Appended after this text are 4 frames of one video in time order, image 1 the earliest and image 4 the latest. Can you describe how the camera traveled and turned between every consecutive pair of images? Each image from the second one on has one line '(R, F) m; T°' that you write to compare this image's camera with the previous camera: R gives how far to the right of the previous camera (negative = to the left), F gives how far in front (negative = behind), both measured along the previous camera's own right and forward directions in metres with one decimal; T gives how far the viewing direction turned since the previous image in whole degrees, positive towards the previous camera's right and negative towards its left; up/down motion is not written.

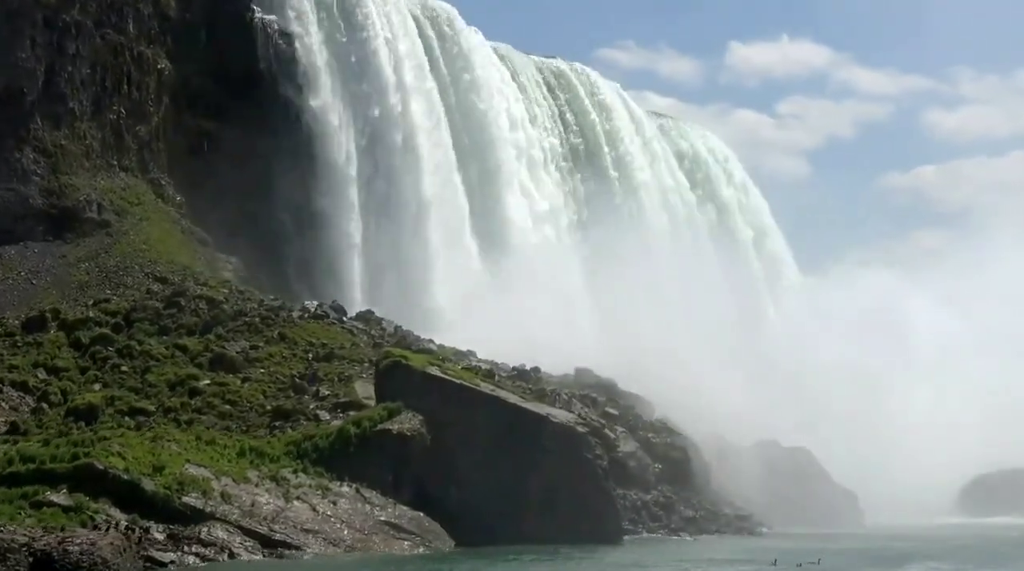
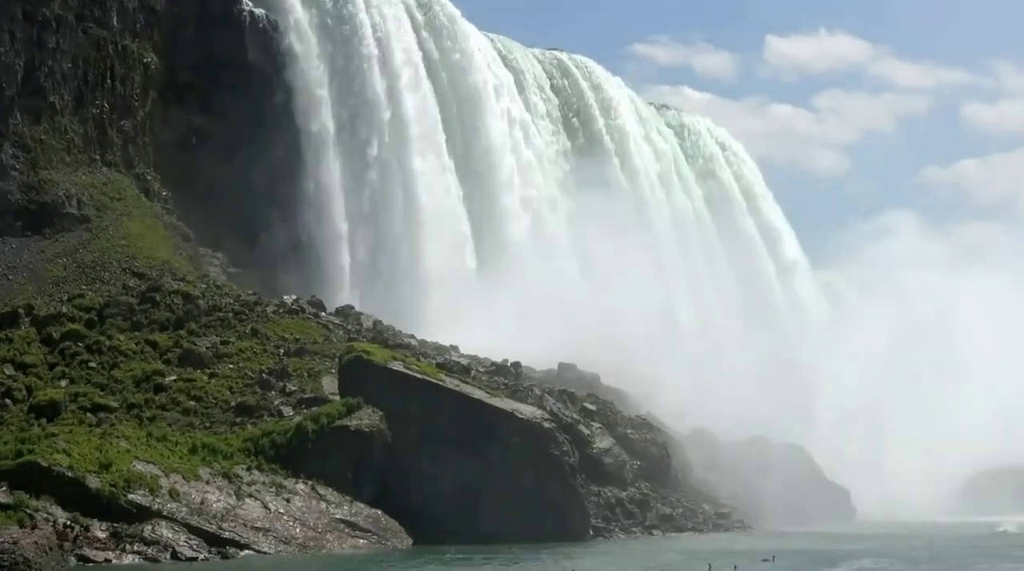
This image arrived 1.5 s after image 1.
(+2.5, +1.2) m; -1°
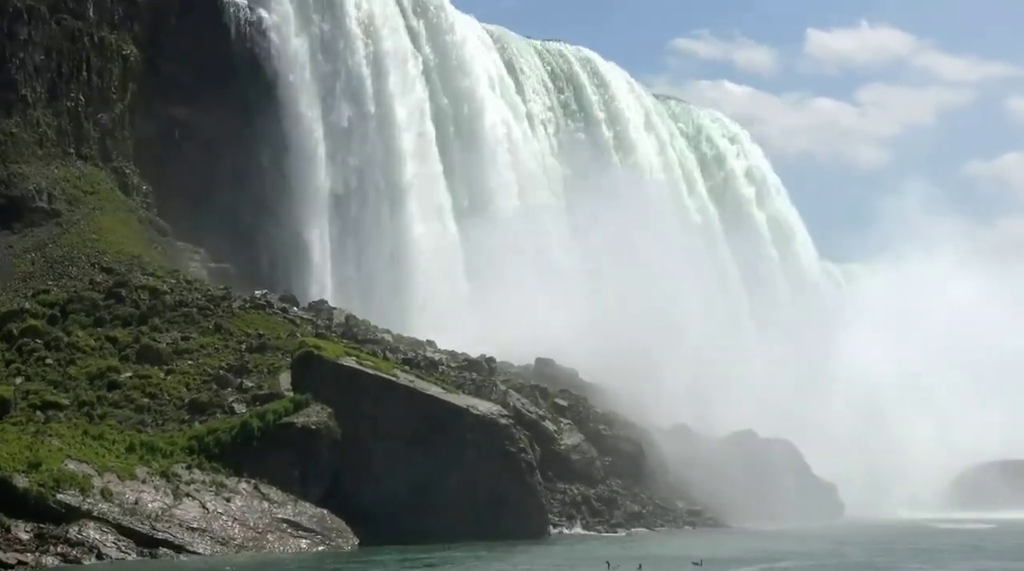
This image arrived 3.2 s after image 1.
(+2.9, +1.7) m; -1°
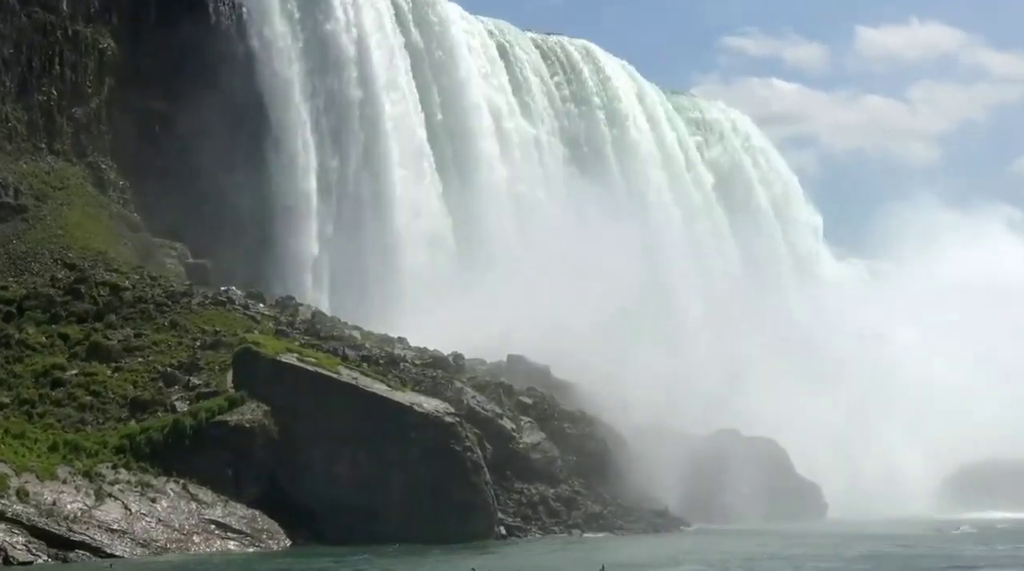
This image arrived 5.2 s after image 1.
(+3.4, +1.9) m; -1°
